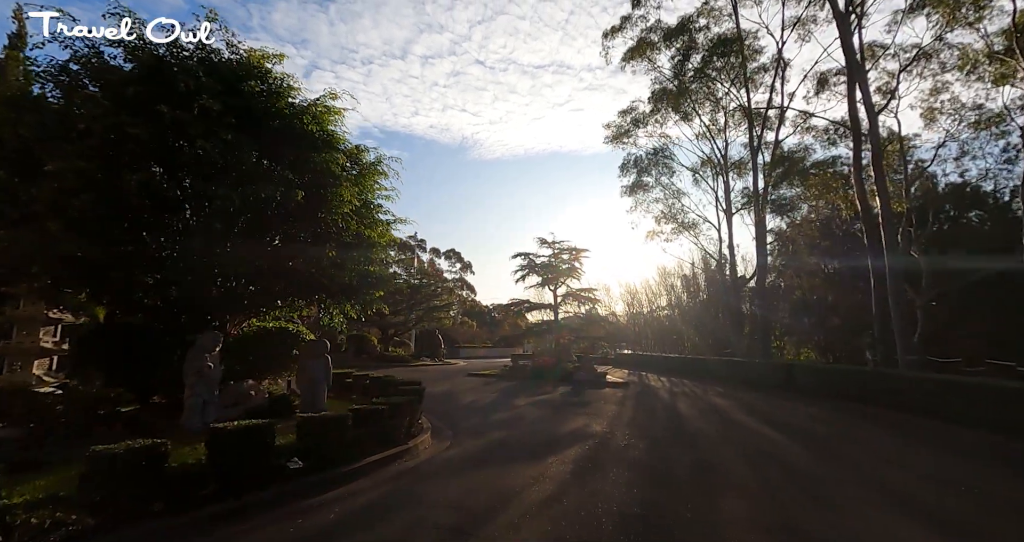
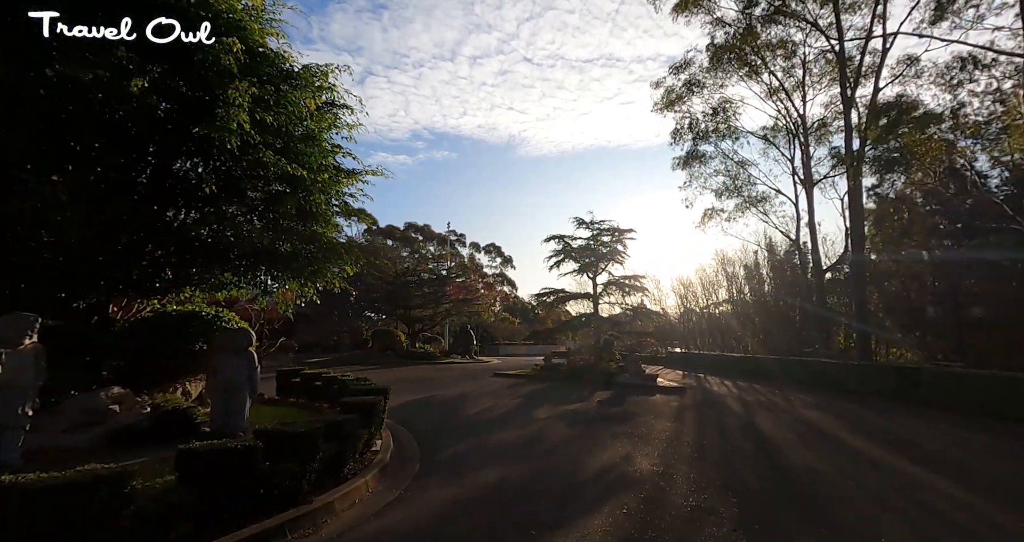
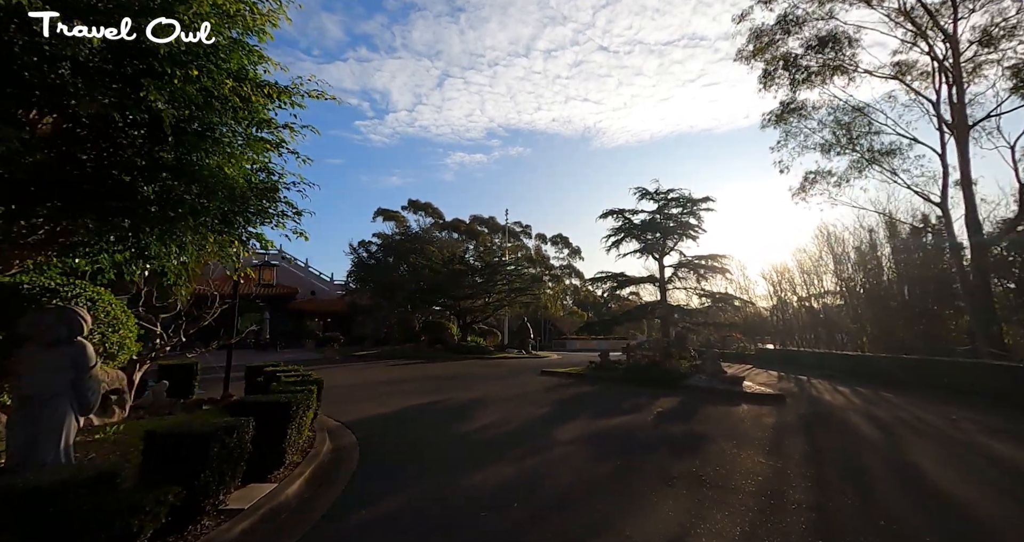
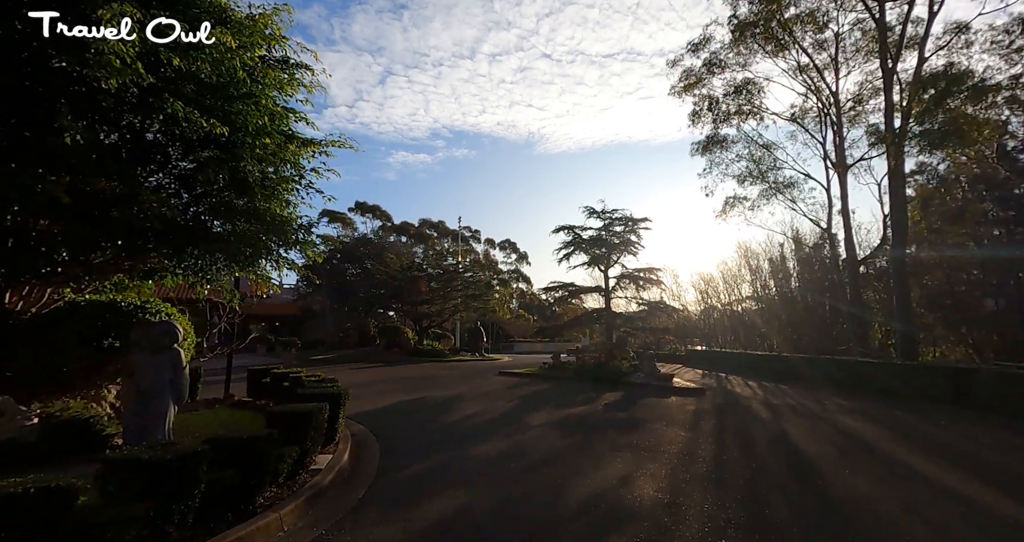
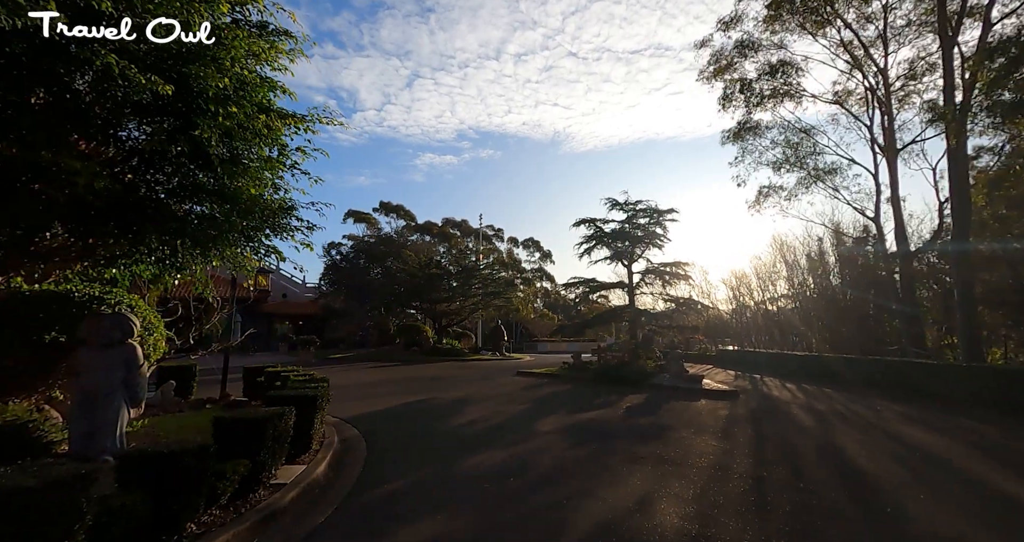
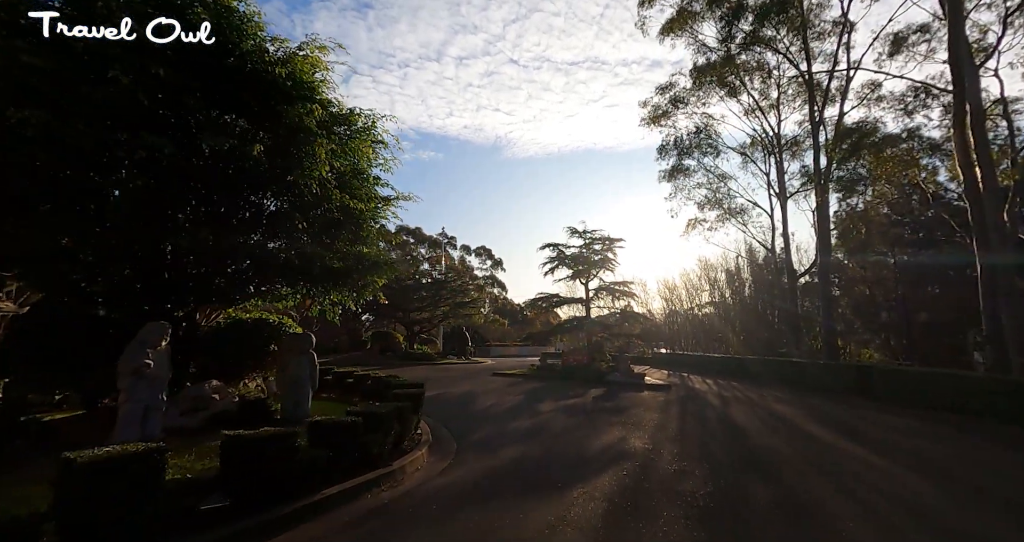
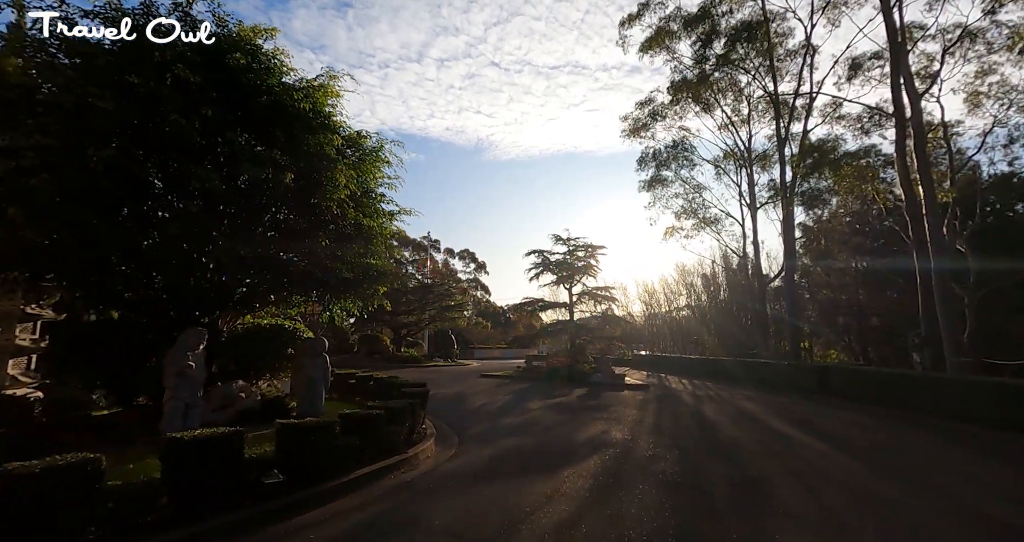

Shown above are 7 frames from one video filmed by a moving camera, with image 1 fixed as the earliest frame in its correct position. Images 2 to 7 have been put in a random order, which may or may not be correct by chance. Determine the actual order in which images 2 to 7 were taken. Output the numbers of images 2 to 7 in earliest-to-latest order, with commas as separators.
7, 6, 2, 4, 5, 3
